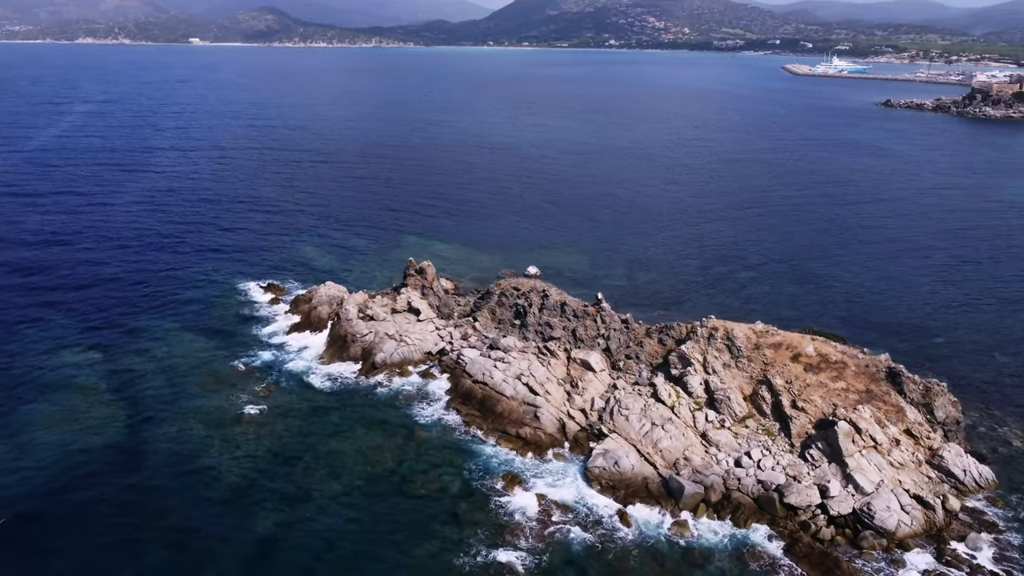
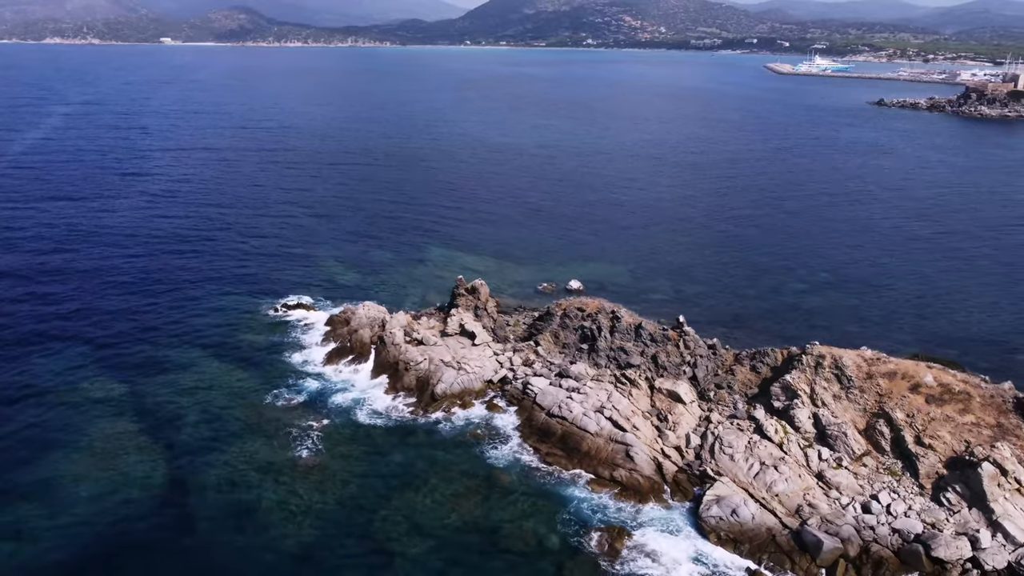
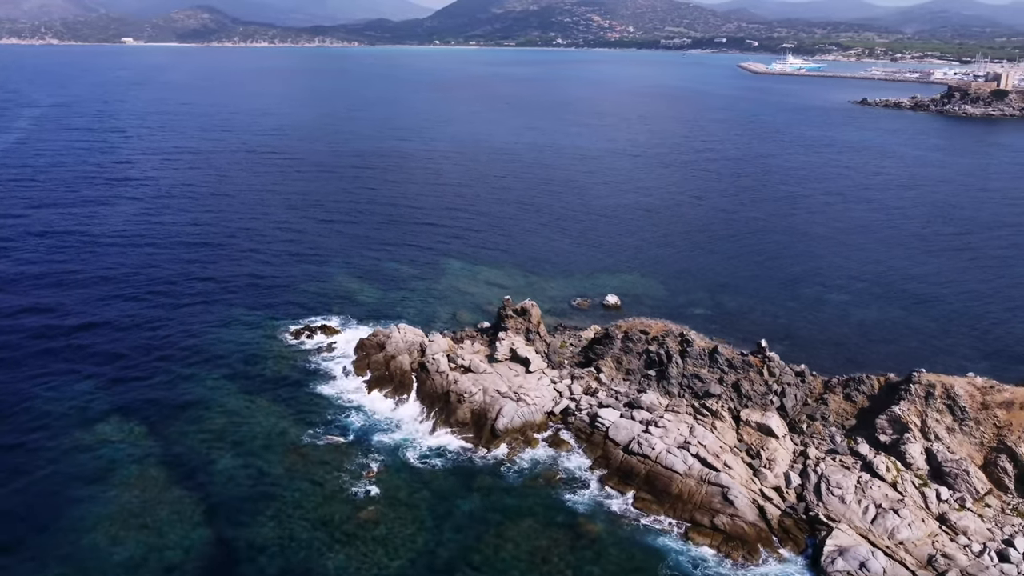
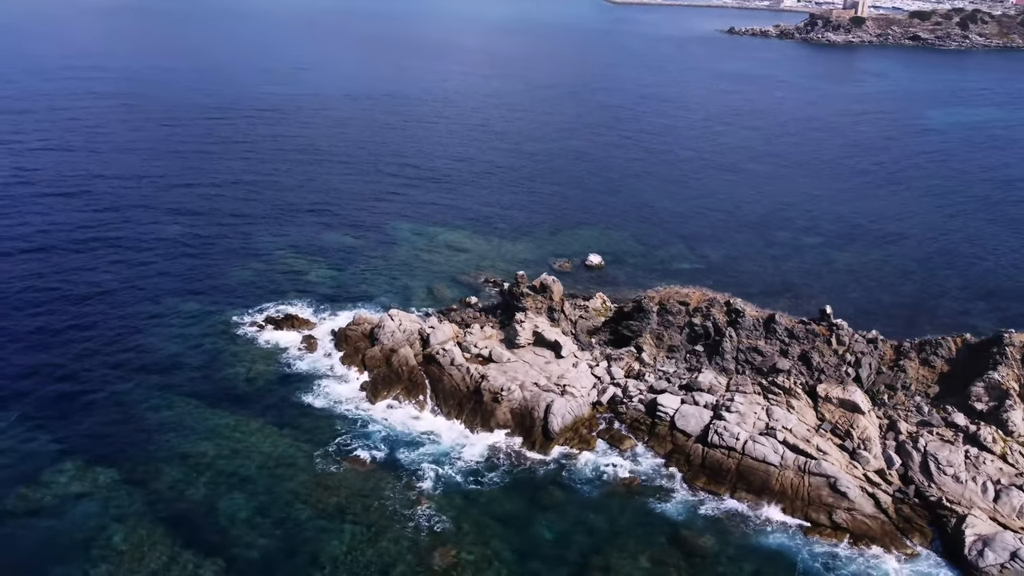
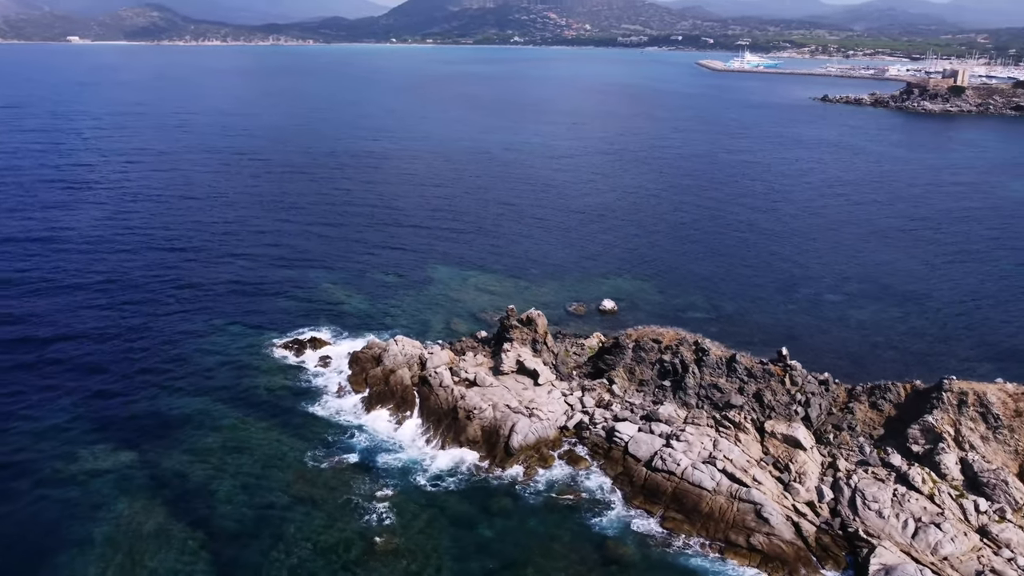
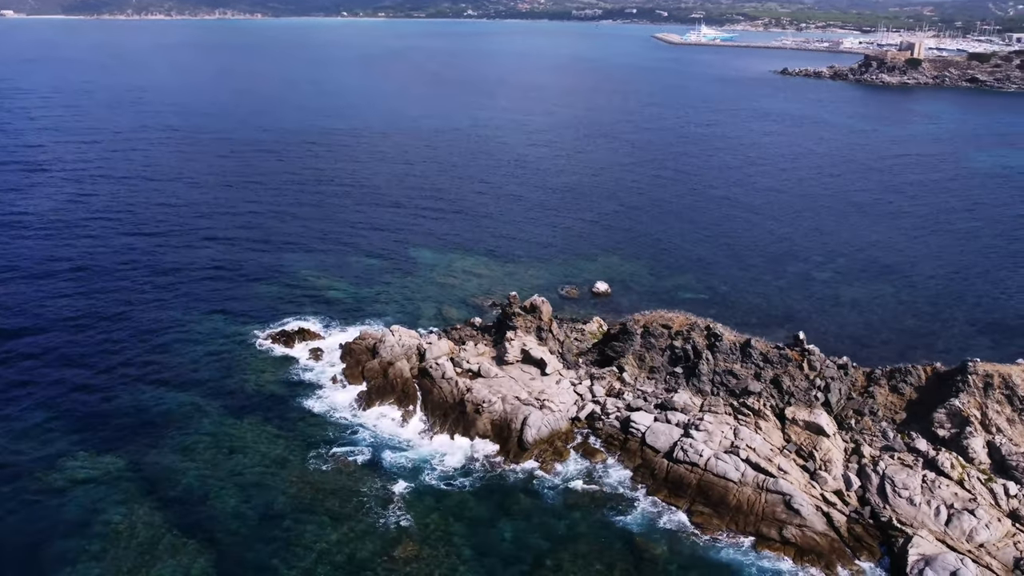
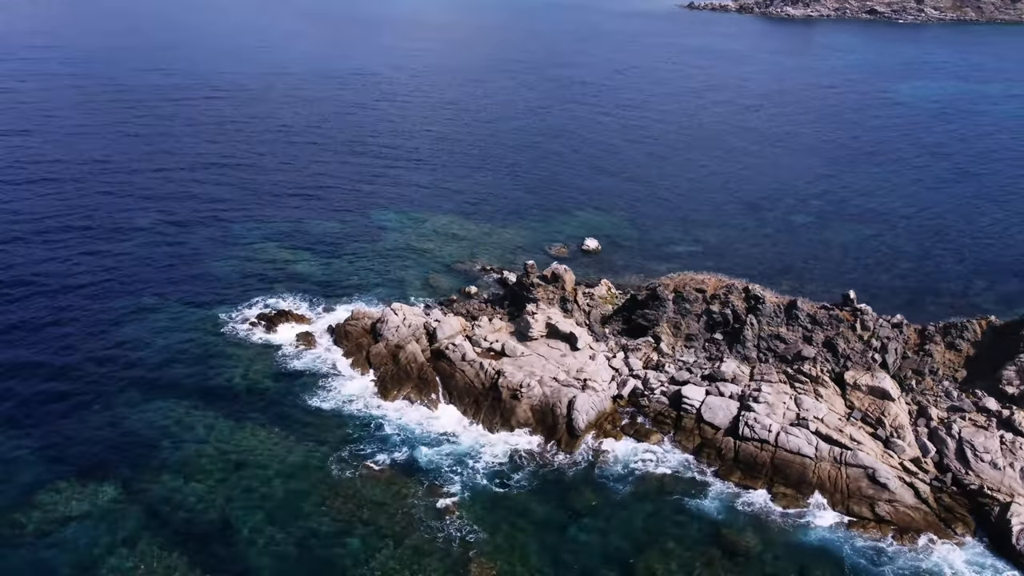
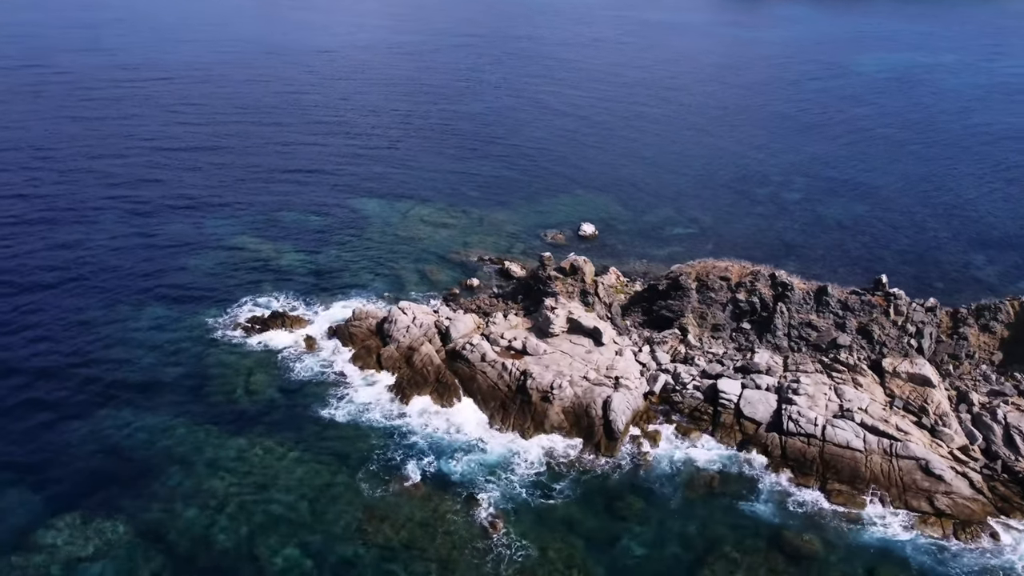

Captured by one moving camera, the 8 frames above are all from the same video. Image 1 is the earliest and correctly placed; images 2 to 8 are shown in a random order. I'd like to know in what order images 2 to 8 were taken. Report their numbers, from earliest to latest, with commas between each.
2, 3, 5, 6, 4, 7, 8
